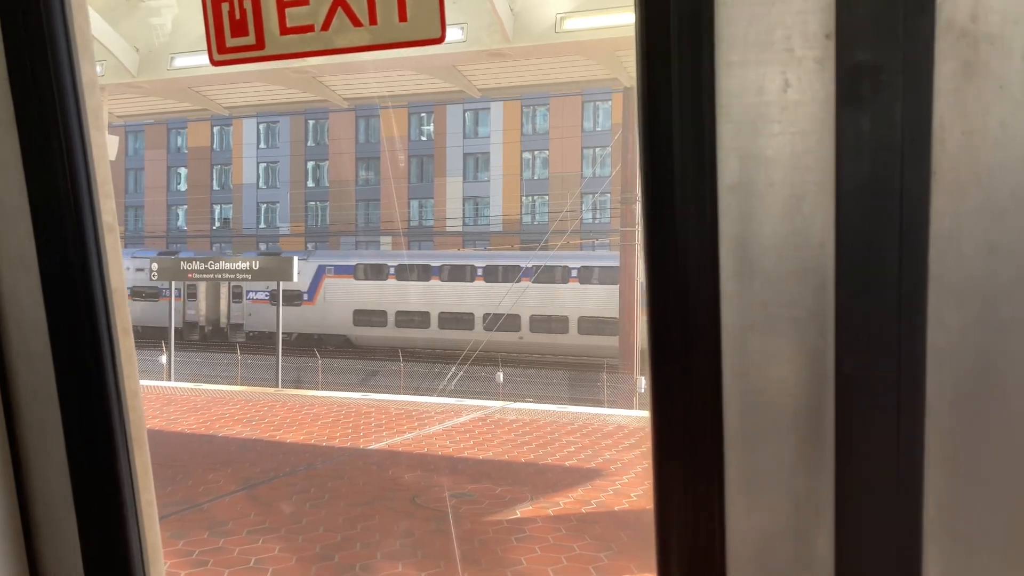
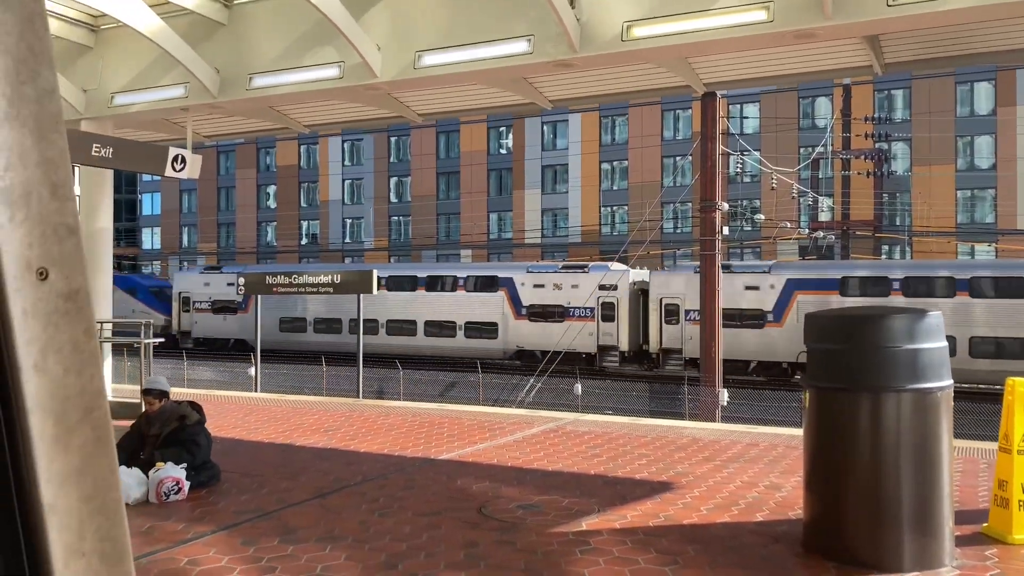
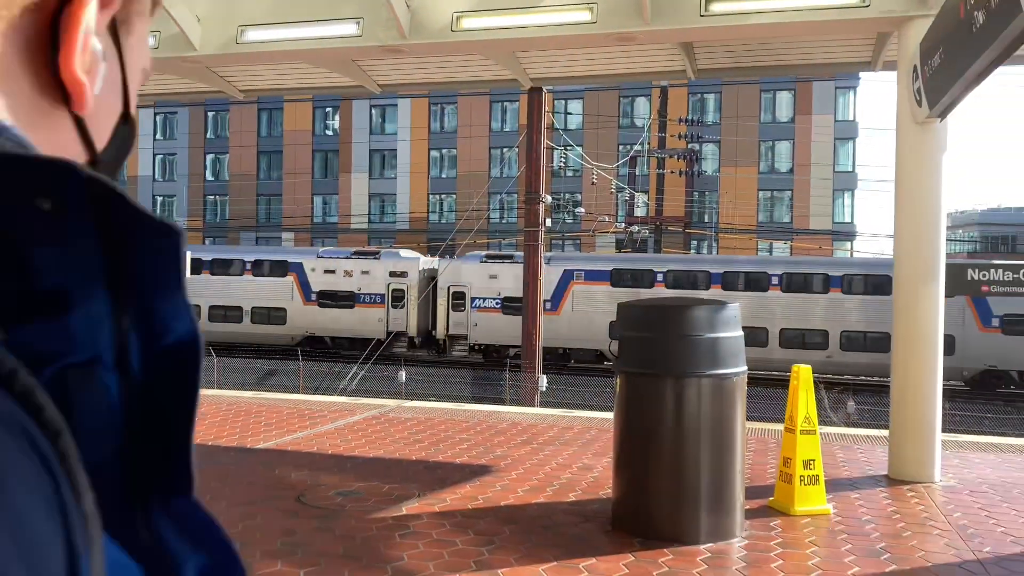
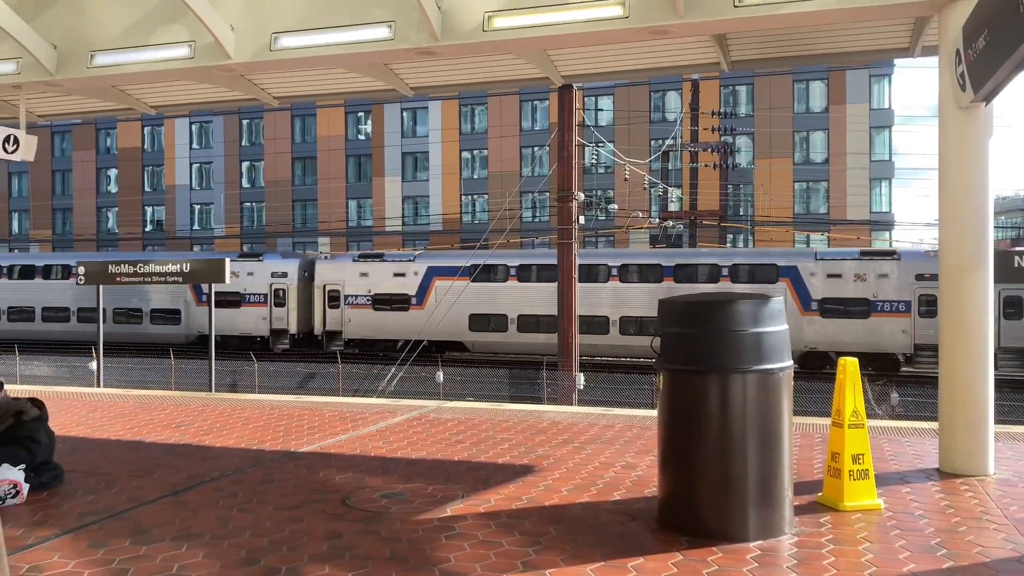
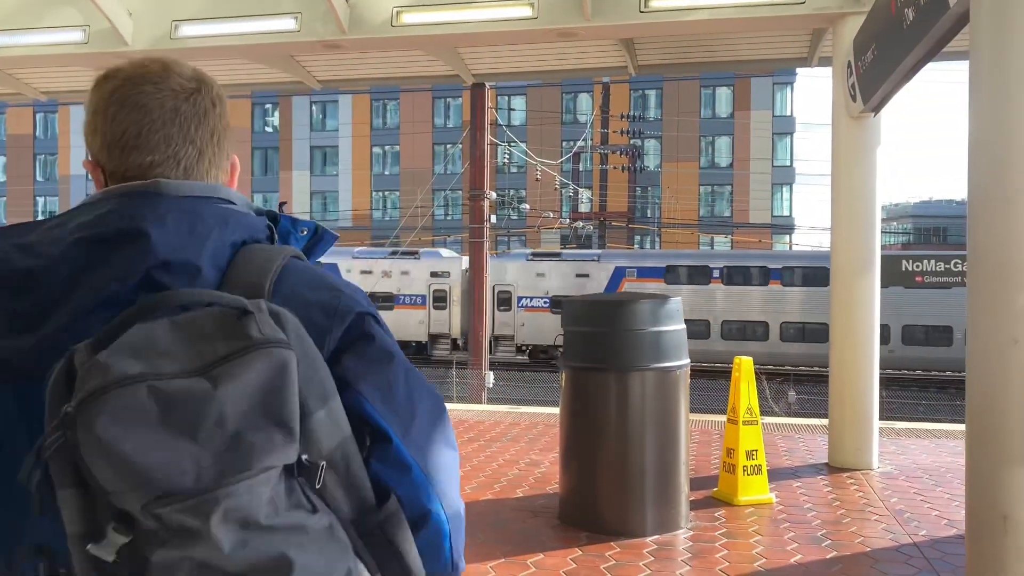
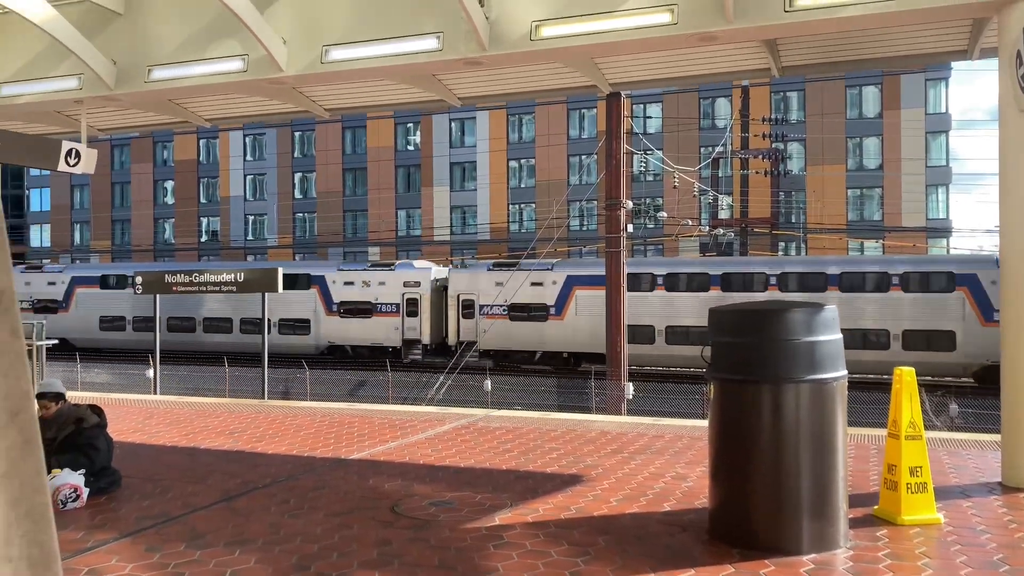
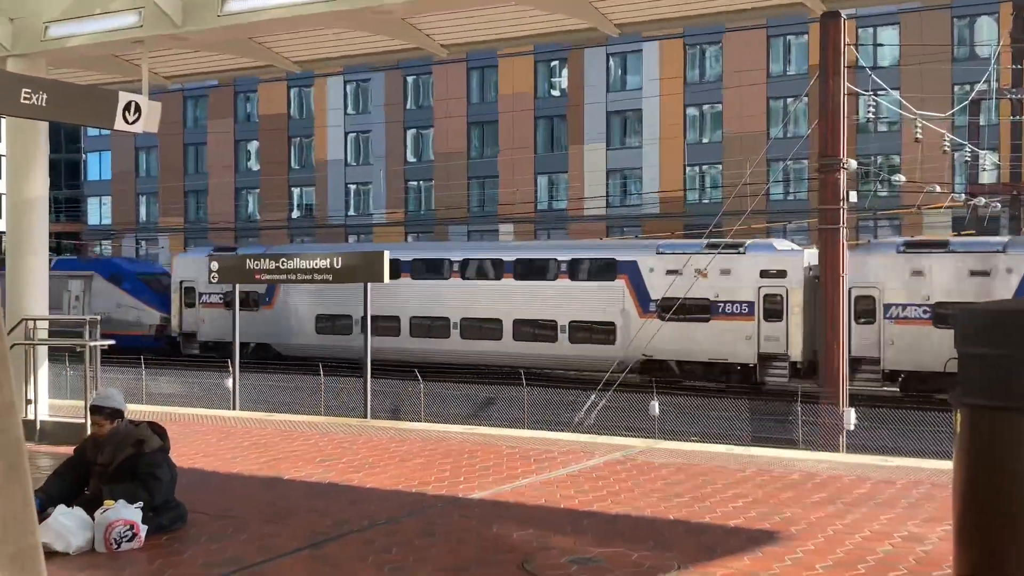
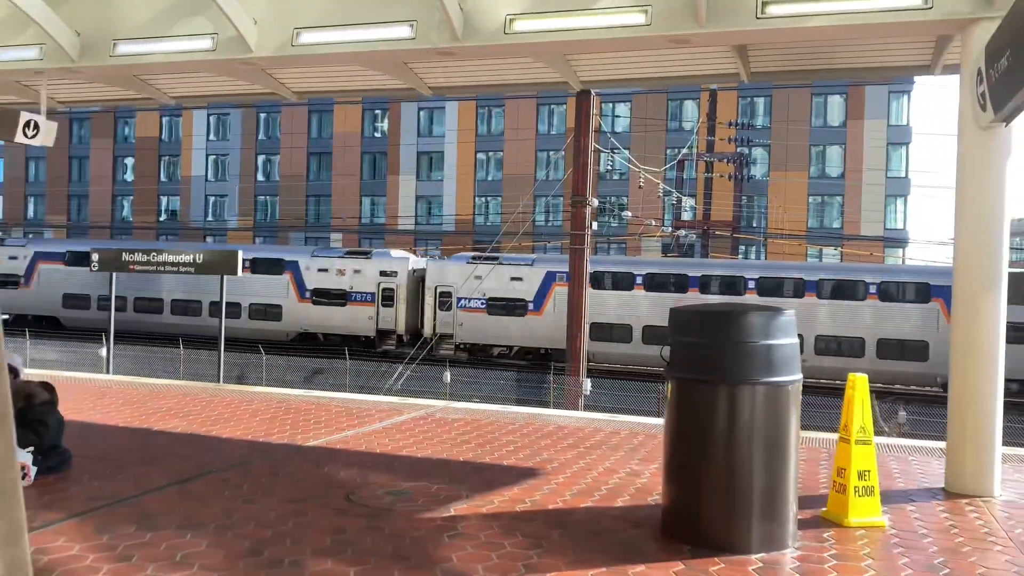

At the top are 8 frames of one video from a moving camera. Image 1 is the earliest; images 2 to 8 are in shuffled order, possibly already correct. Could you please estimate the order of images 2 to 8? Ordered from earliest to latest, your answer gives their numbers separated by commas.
8, 3, 5, 4, 6, 2, 7
